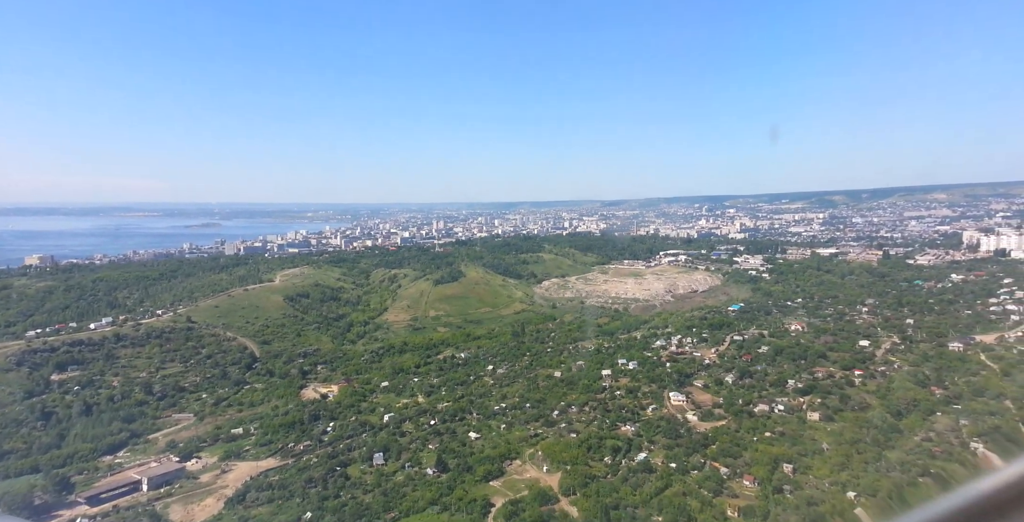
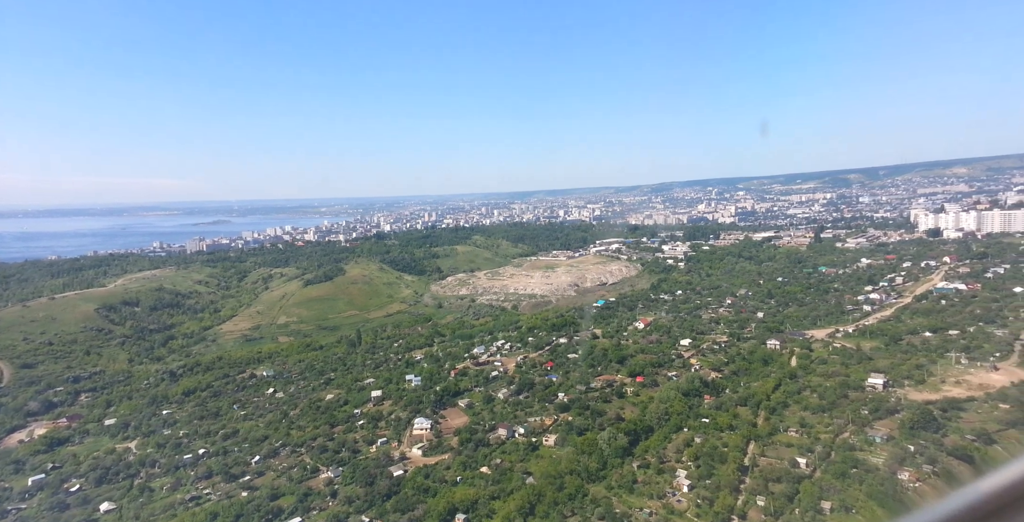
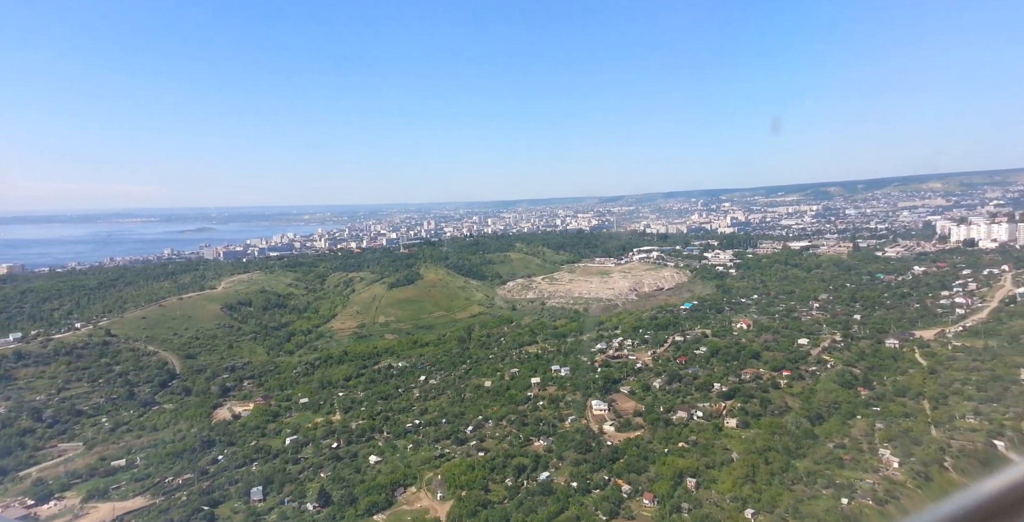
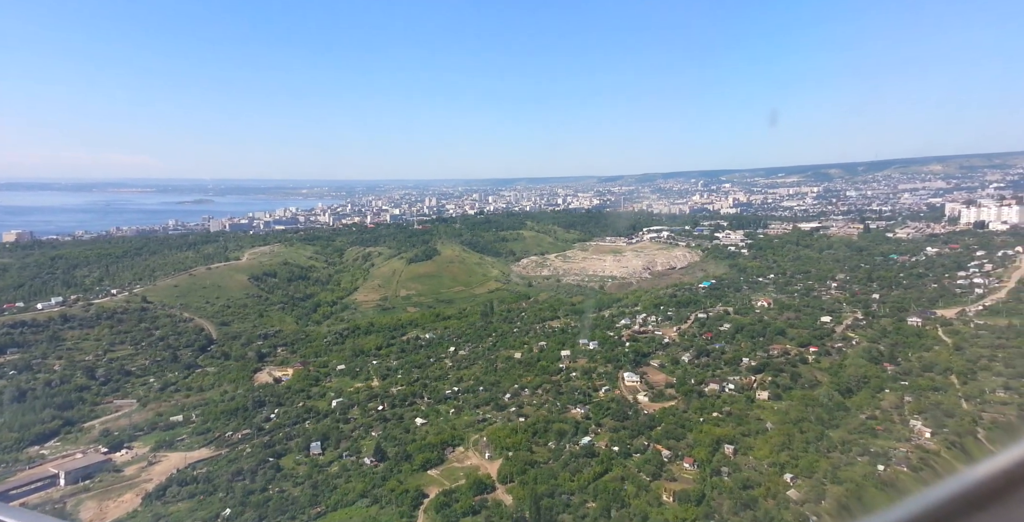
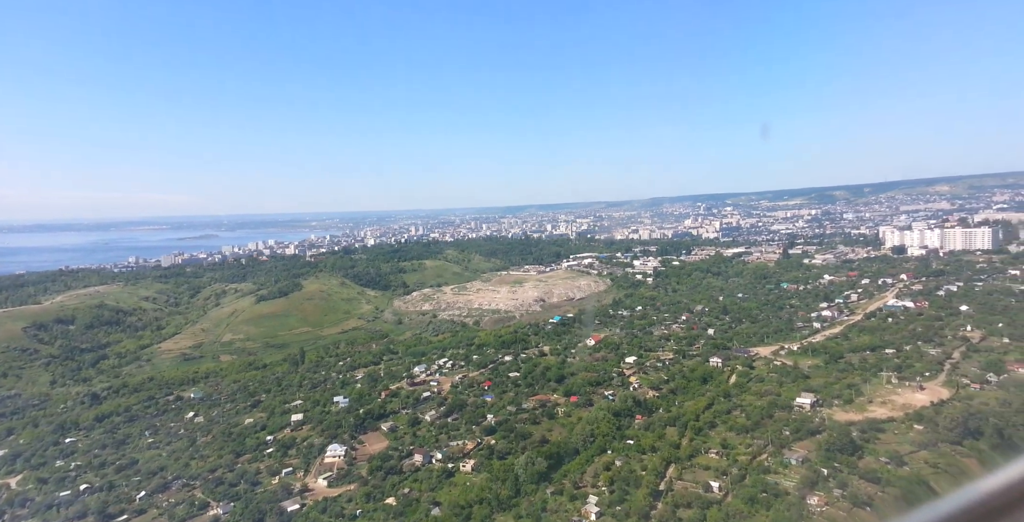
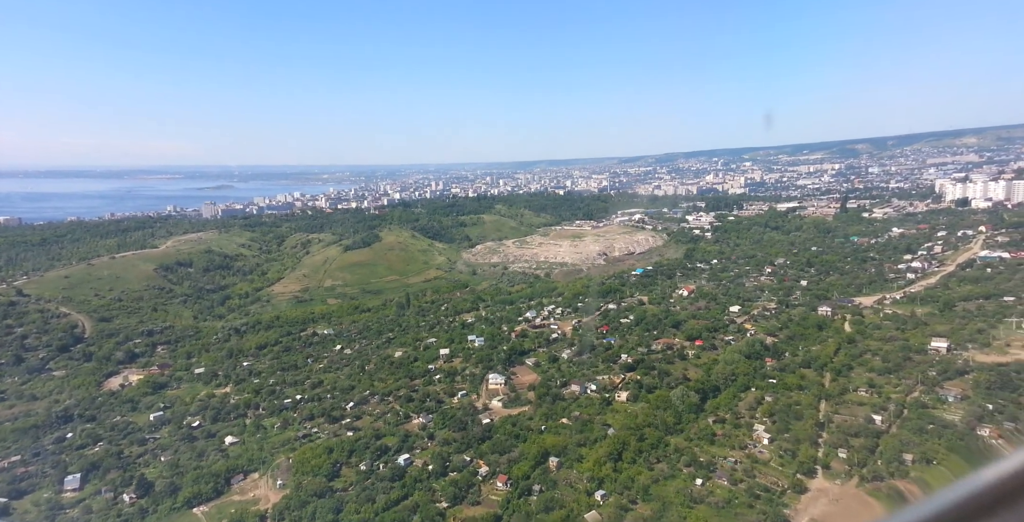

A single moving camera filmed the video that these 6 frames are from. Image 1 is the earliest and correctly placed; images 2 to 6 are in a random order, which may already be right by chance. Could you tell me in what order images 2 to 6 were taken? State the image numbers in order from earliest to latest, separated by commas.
4, 3, 6, 2, 5
